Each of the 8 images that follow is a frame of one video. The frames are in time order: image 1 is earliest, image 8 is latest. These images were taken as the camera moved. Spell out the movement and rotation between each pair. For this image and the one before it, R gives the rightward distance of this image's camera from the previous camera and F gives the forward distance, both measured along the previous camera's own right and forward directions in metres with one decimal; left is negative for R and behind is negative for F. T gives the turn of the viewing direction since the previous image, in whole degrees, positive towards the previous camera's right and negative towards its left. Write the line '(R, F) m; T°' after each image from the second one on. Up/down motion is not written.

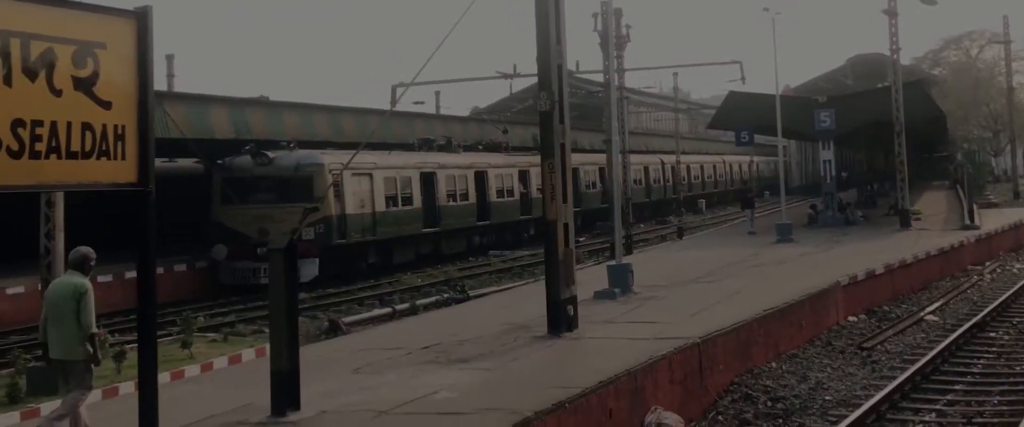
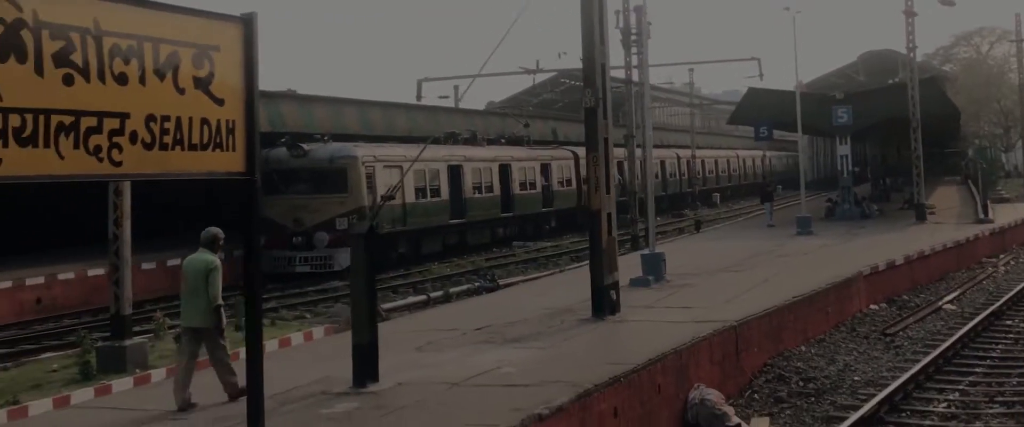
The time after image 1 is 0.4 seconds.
(-0.4, -0.6) m; -1°
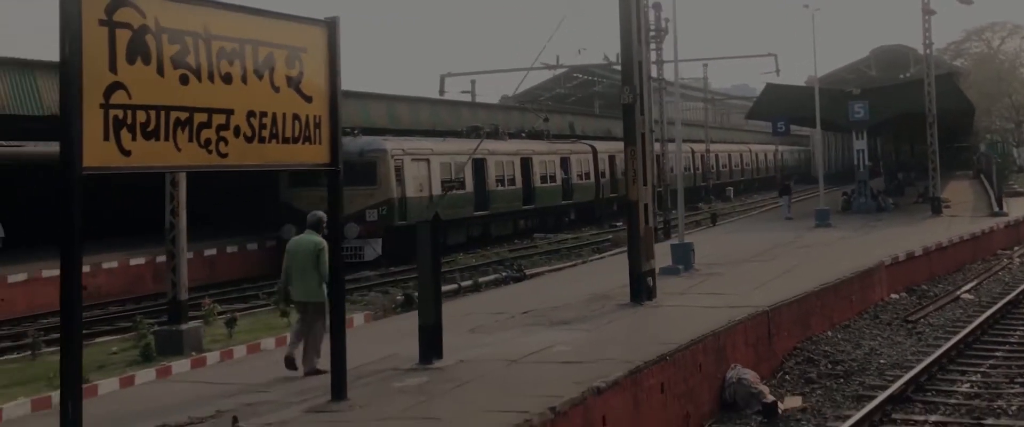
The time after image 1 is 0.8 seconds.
(-0.4, -0.6) m; 0°
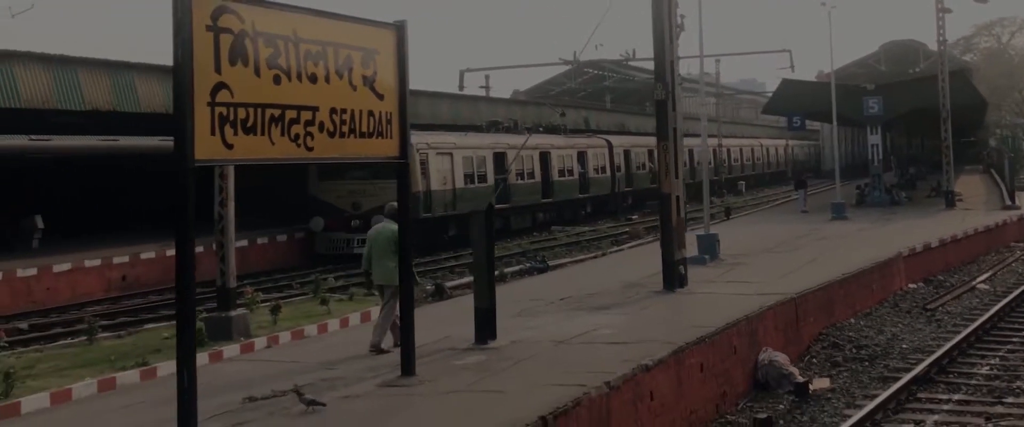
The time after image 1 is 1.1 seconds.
(-0.4, -0.5) m; 0°
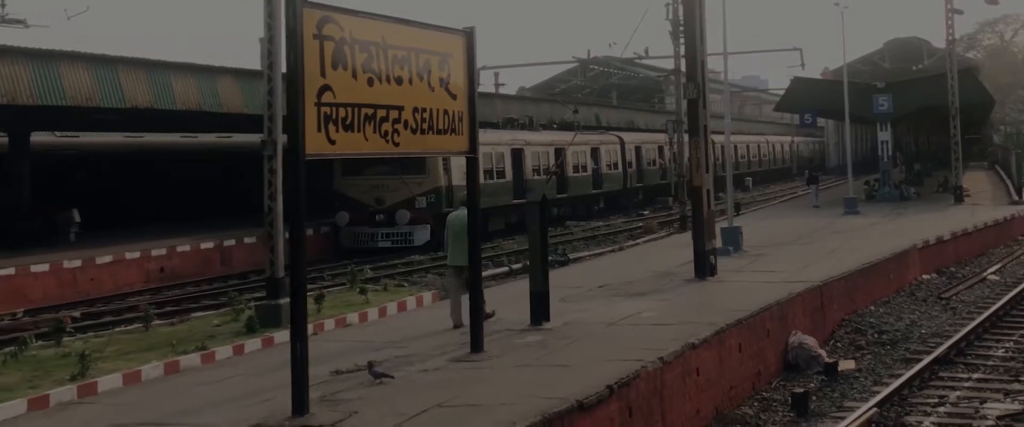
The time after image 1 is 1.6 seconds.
(-0.5, -0.7) m; 0°
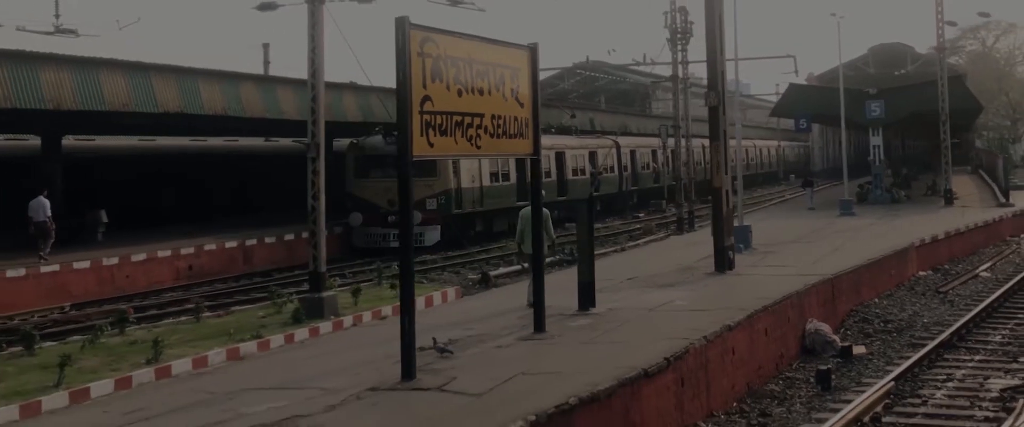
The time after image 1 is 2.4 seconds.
(-0.7, -1.0) m; +1°
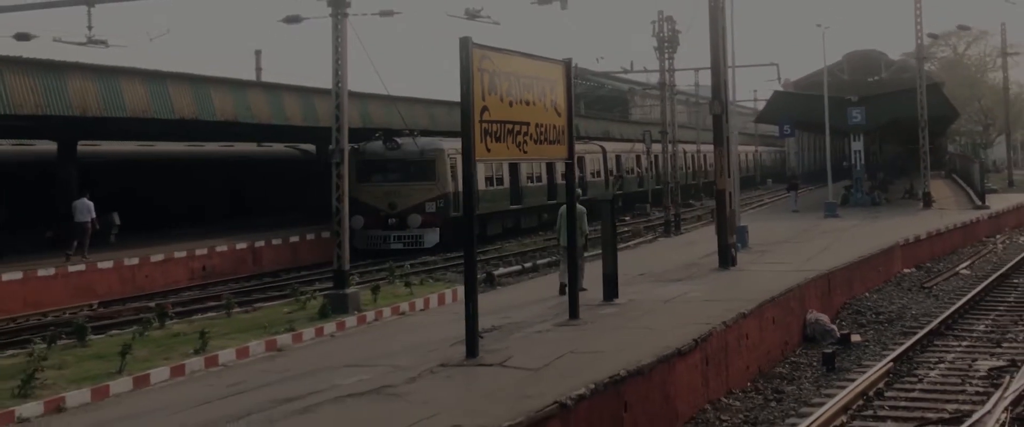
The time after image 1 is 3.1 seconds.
(-0.6, -0.9) m; +1°
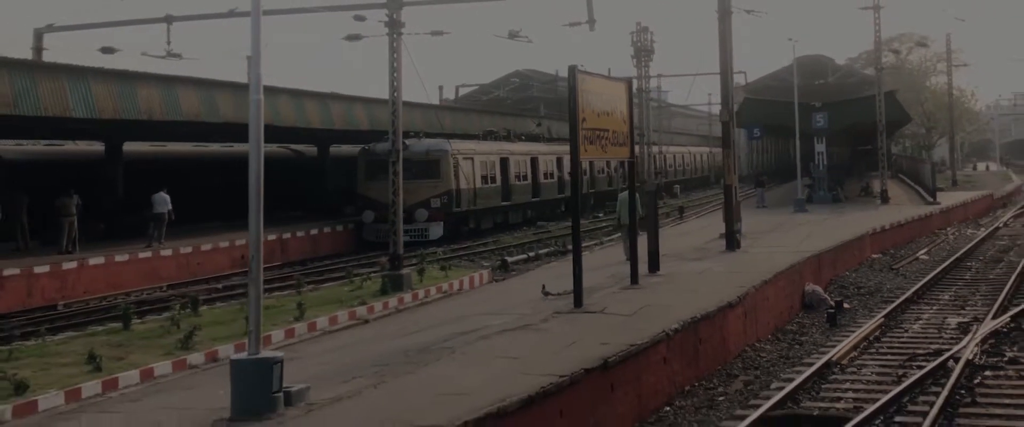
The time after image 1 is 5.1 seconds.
(-1.5, -2.4) m; +3°
